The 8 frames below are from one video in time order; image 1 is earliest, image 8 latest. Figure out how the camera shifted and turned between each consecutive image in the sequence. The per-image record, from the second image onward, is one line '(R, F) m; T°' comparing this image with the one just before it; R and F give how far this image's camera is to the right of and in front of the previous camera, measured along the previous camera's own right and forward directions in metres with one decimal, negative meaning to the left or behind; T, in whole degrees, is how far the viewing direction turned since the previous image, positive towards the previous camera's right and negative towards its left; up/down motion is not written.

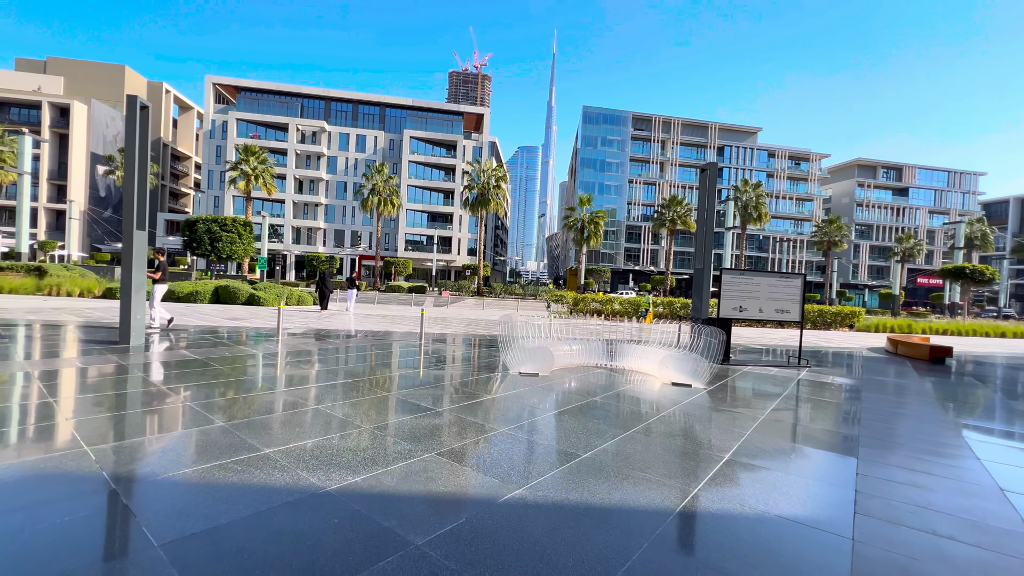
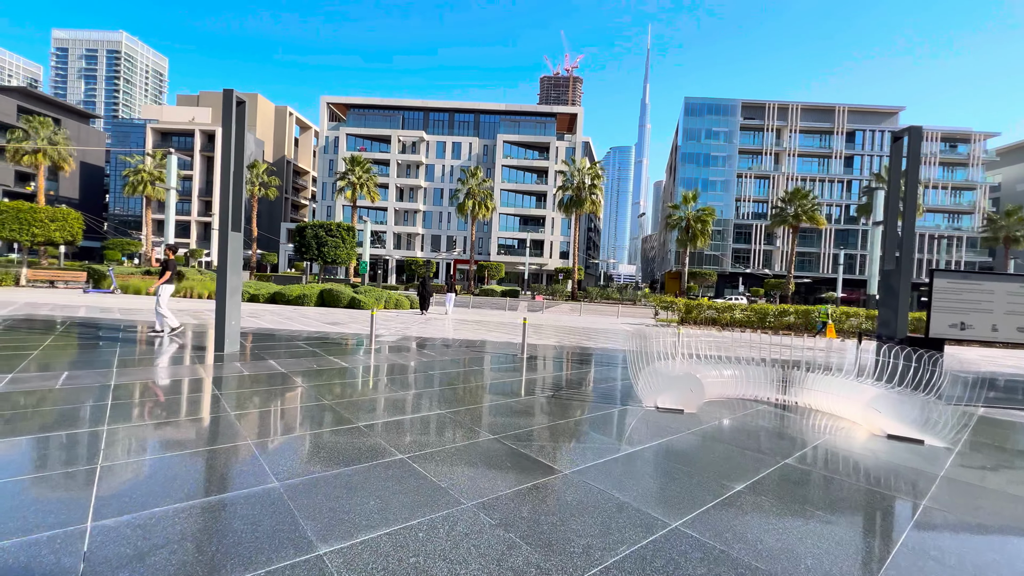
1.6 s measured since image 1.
(-0.5, +1.4) m; -11°
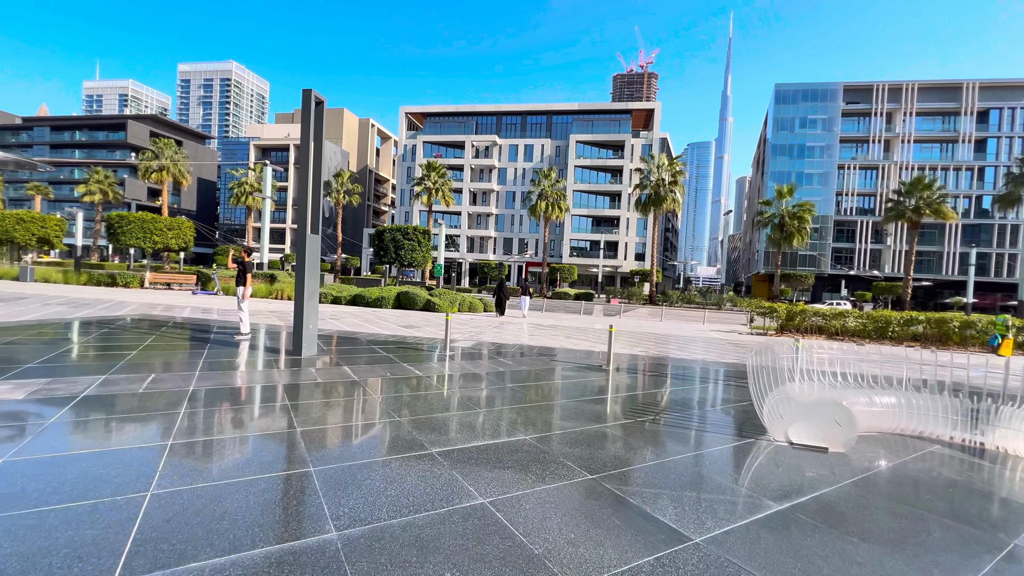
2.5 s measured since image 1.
(-0.2, +0.7) m; -9°
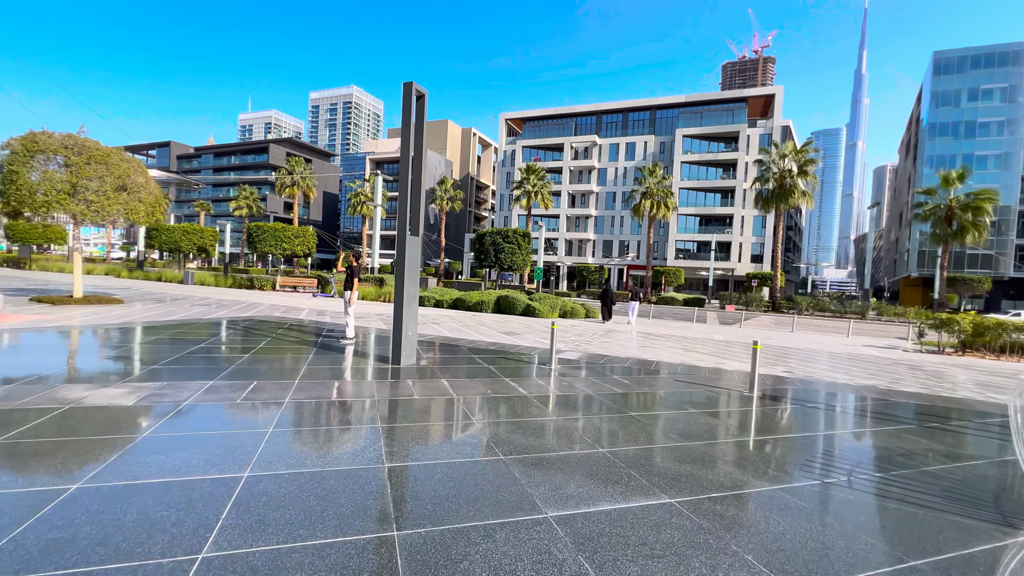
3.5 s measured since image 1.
(-0.3, +0.9) m; -12°
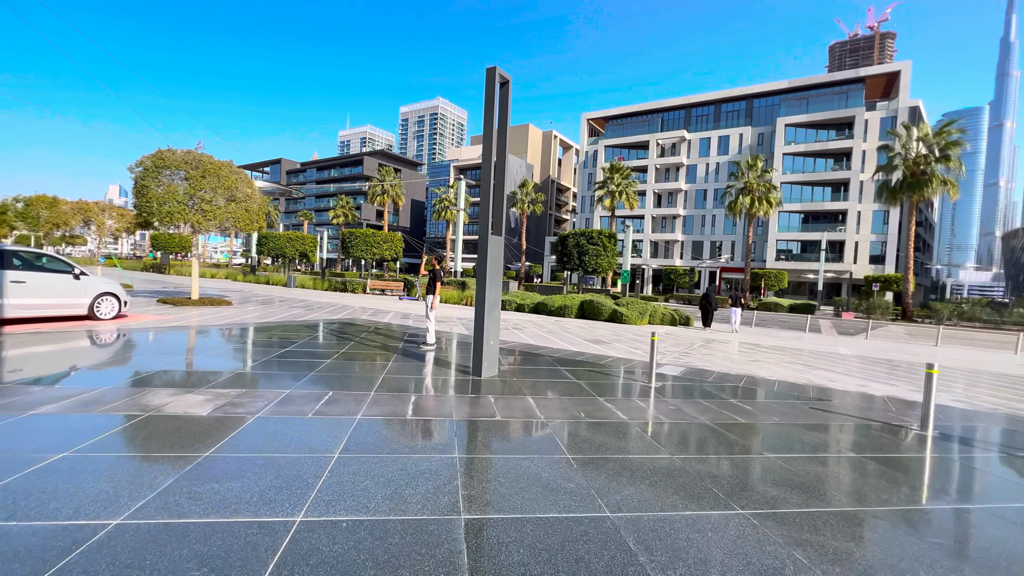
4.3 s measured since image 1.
(-0.2, +0.7) m; -10°
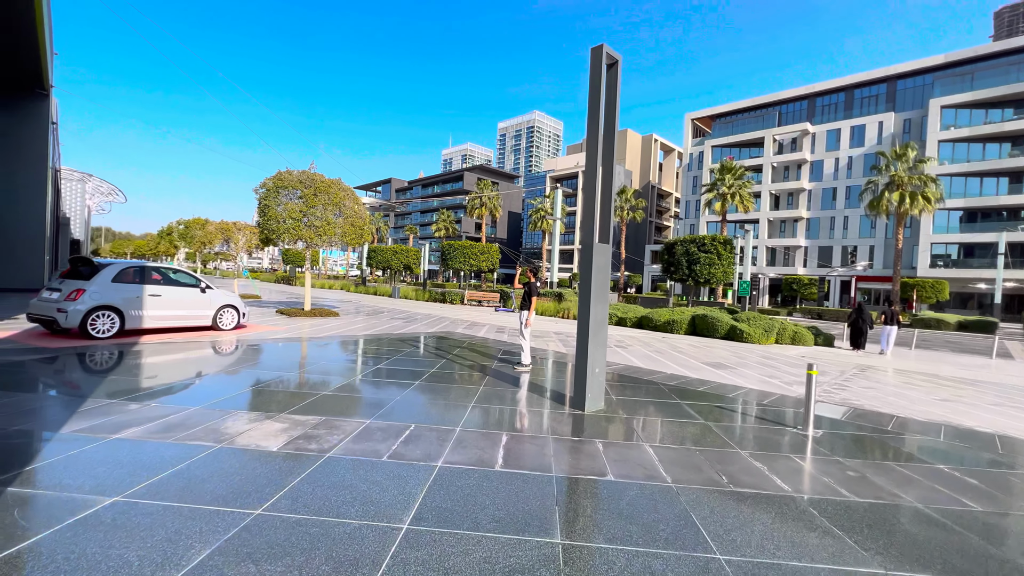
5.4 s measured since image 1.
(-0.1, +0.9) m; -12°
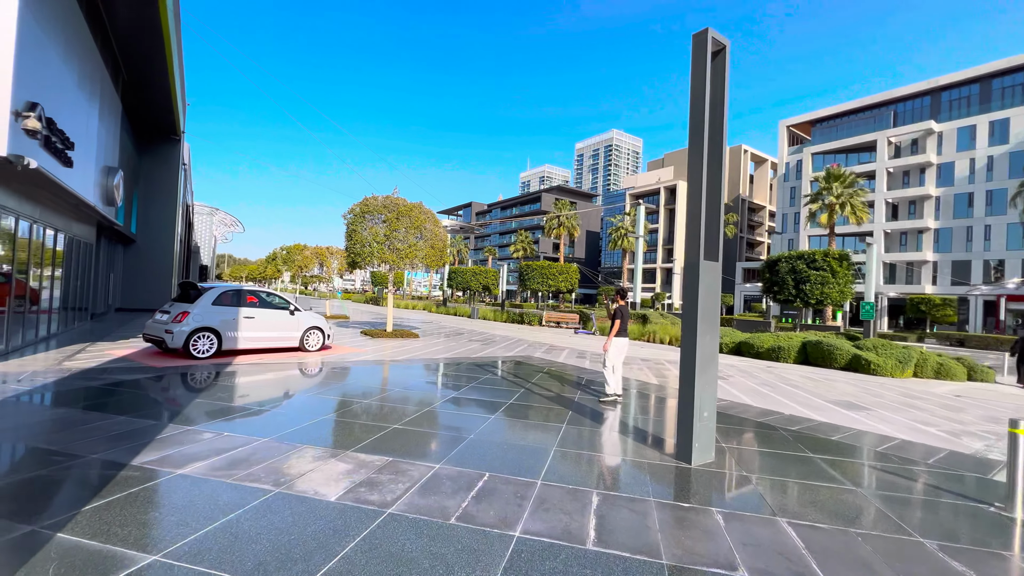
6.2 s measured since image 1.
(-0.1, +0.6) m; -10°
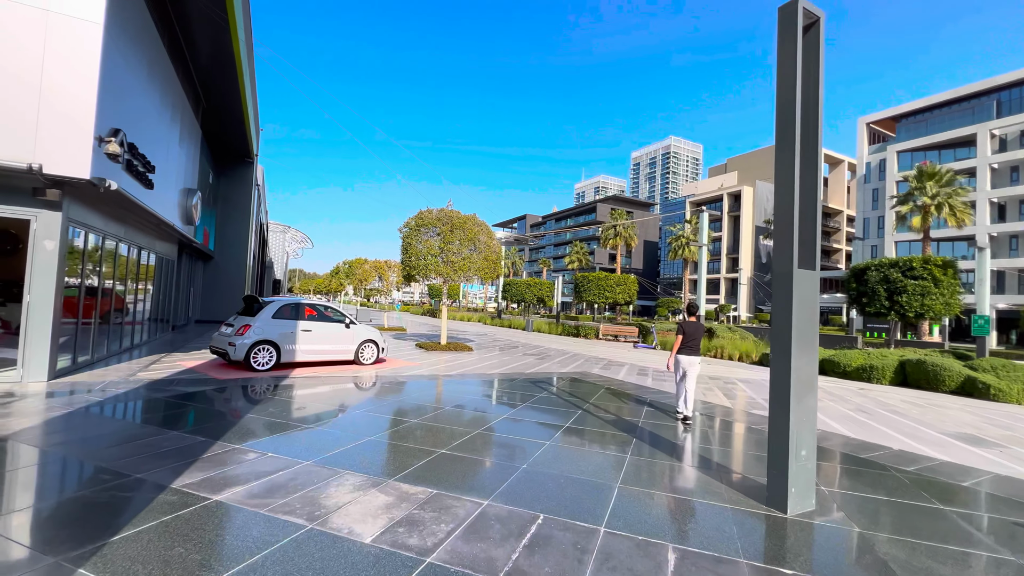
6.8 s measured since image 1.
(0.0, +0.4) m; -7°
